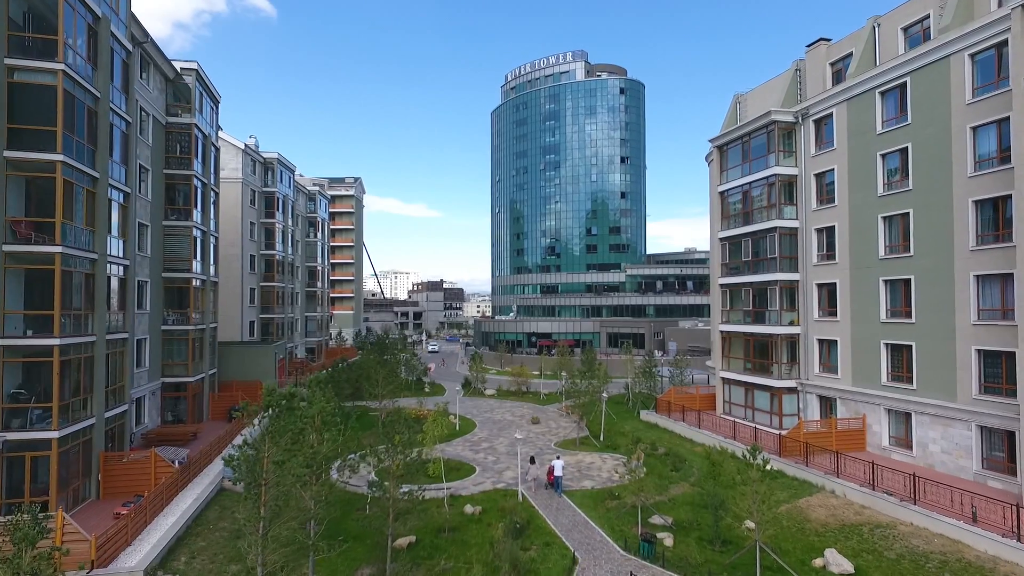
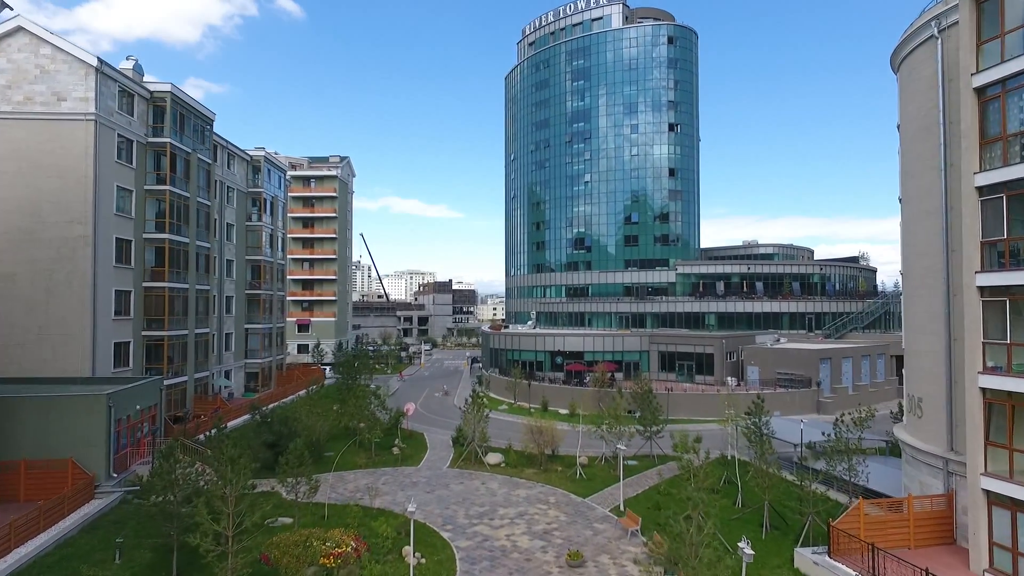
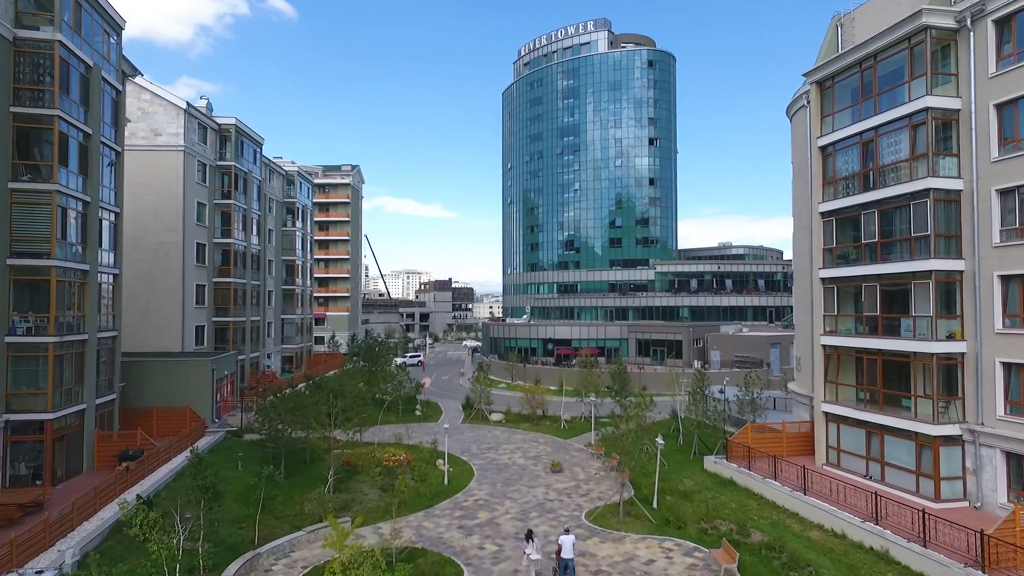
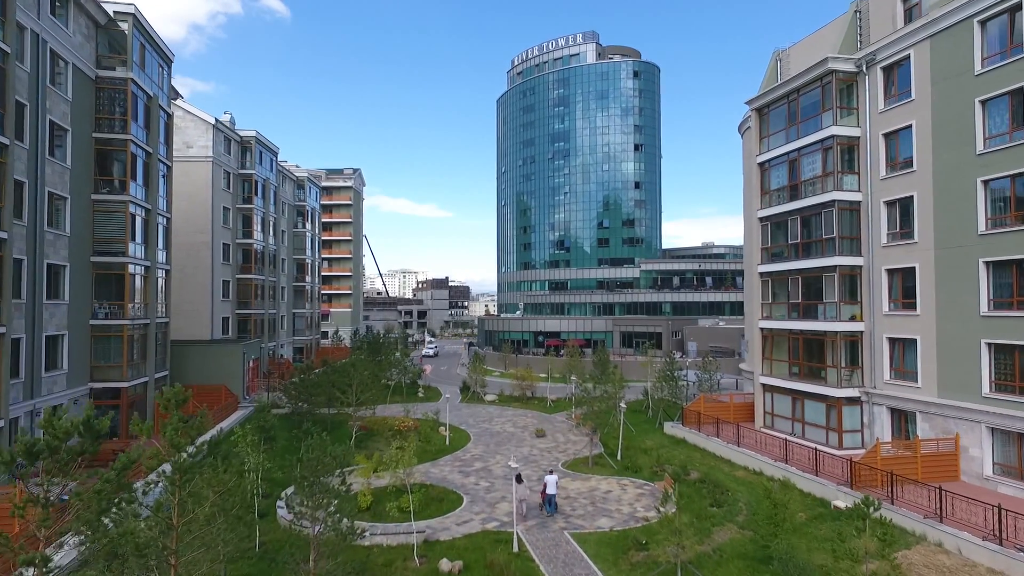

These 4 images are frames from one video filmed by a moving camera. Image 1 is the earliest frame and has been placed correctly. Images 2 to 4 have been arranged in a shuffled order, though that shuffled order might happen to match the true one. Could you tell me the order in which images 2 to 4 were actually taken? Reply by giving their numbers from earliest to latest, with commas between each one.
4, 3, 2
